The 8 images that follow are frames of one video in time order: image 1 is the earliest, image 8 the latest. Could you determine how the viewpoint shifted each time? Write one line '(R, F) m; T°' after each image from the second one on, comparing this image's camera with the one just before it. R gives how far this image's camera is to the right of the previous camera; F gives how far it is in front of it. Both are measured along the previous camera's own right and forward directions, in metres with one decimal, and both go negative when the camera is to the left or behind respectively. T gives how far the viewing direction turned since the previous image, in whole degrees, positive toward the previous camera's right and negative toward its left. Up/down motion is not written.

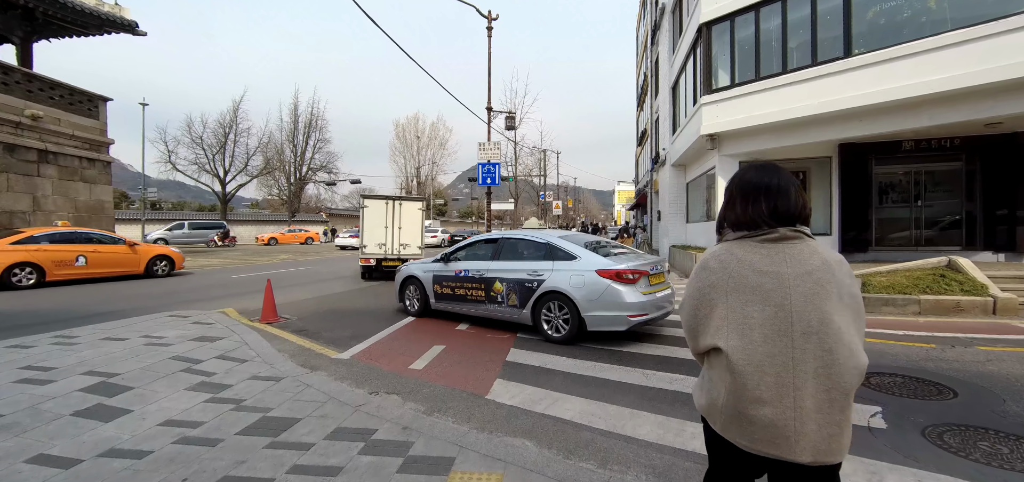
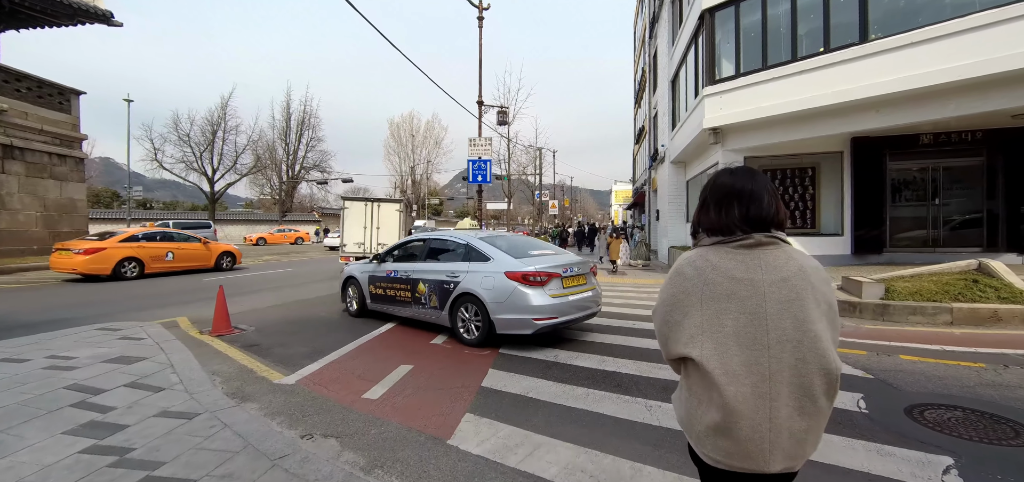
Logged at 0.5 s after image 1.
(+0.2, +0.8) m; 0°
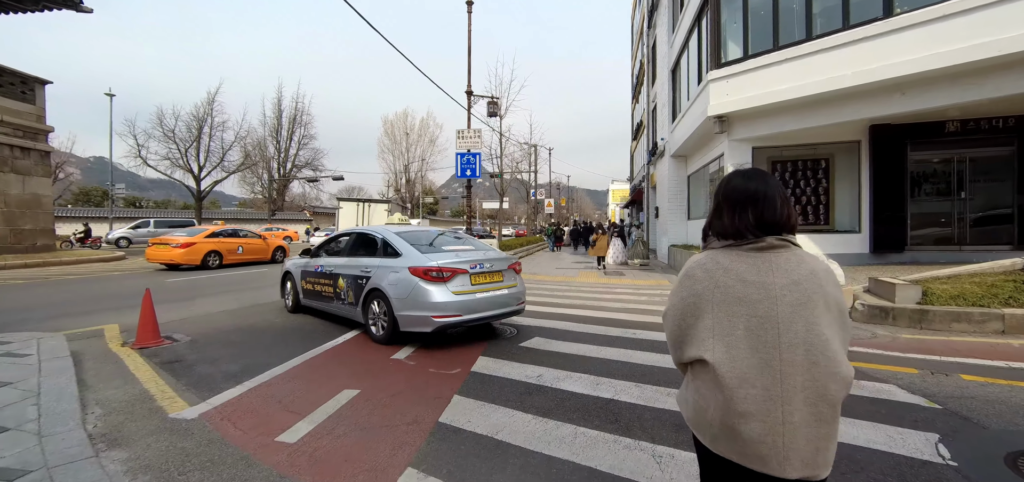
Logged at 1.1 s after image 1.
(+0.3, +0.9) m; 0°
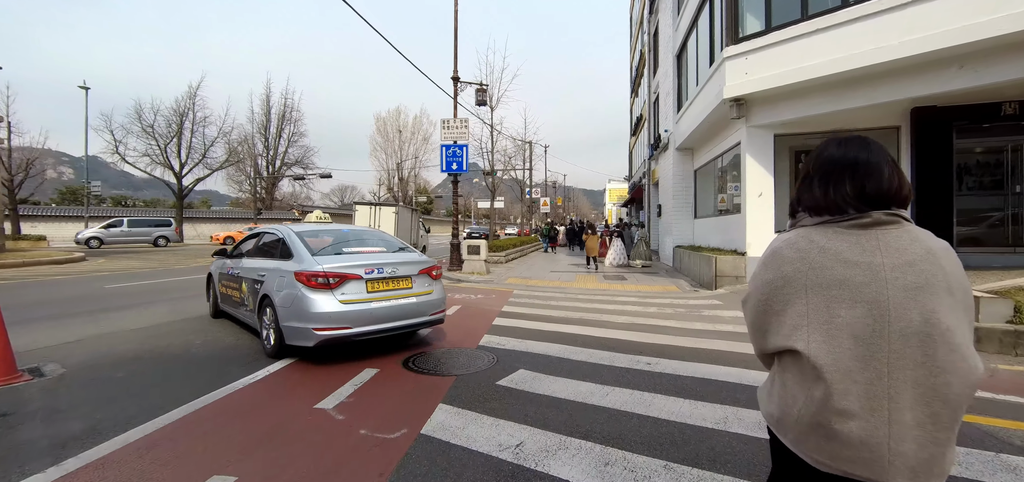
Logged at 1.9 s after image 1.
(+0.2, +1.3) m; +1°
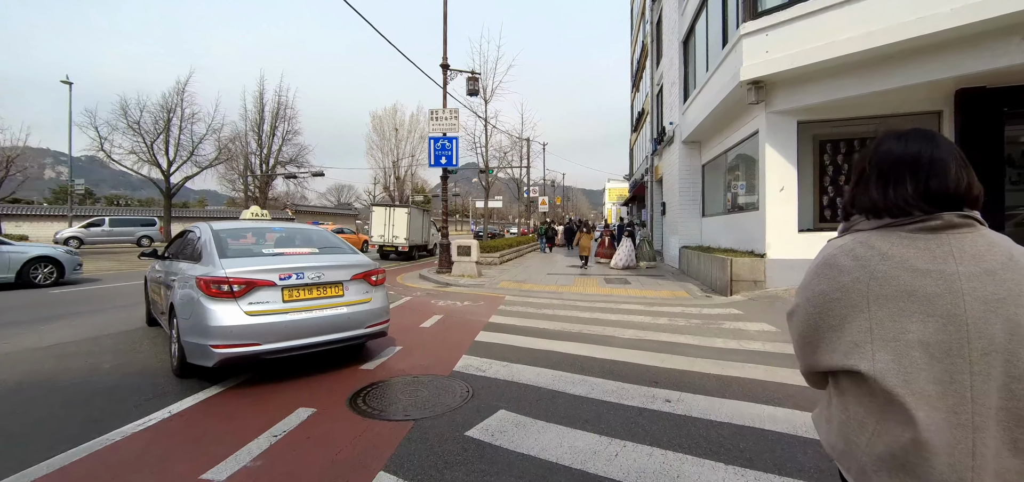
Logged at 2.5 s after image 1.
(+0.2, +1.0) m; 0°
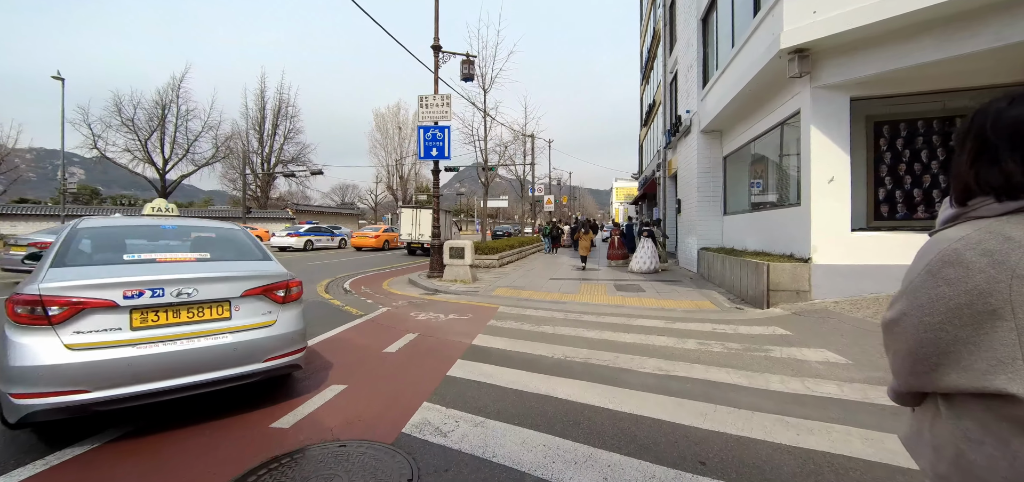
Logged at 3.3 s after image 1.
(+0.2, +1.3) m; -1°
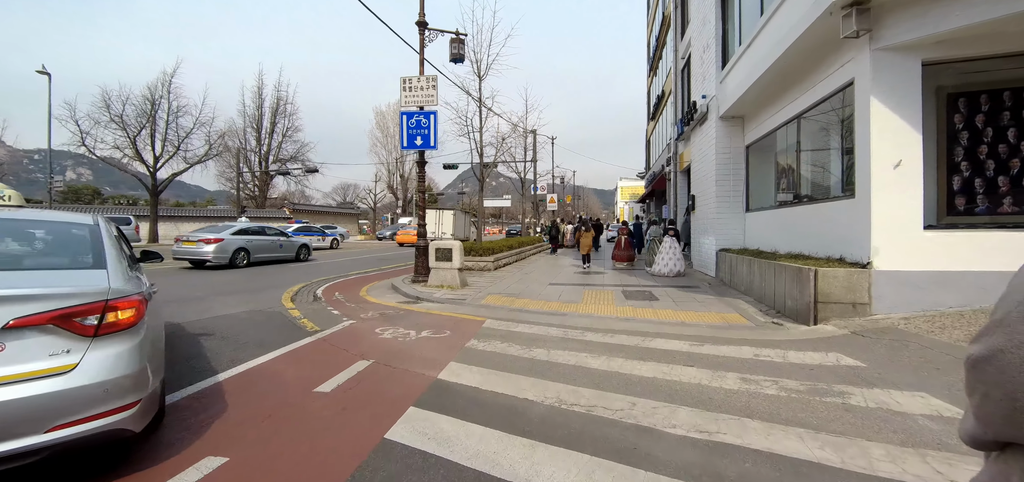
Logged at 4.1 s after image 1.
(+0.3, +1.3) m; -1°
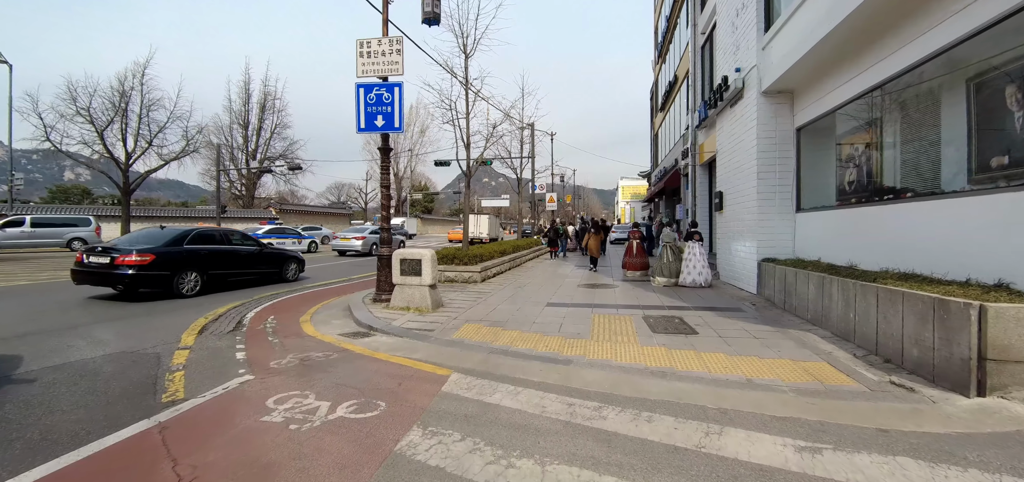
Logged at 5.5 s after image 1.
(+0.3, +2.2) m; 0°
